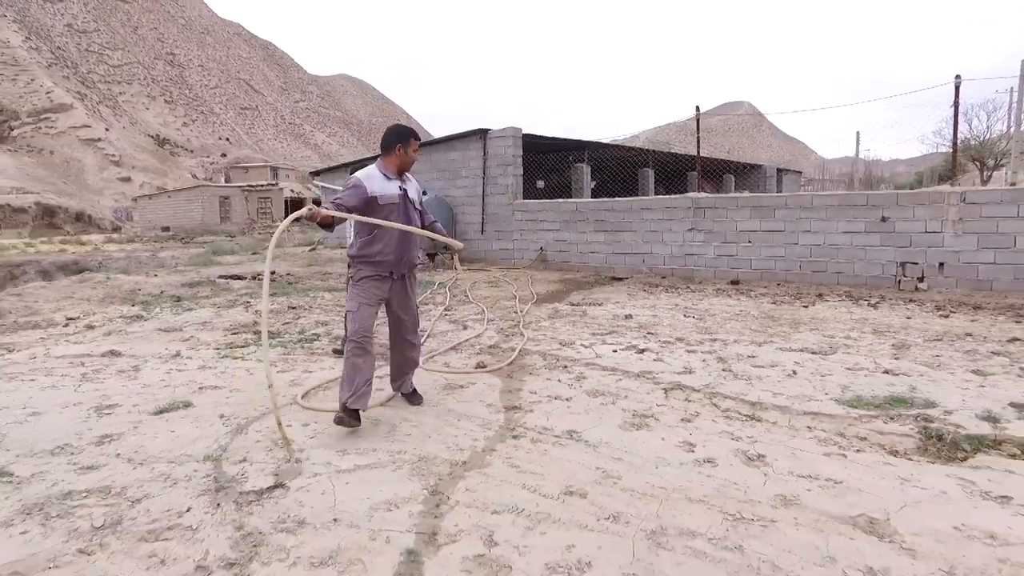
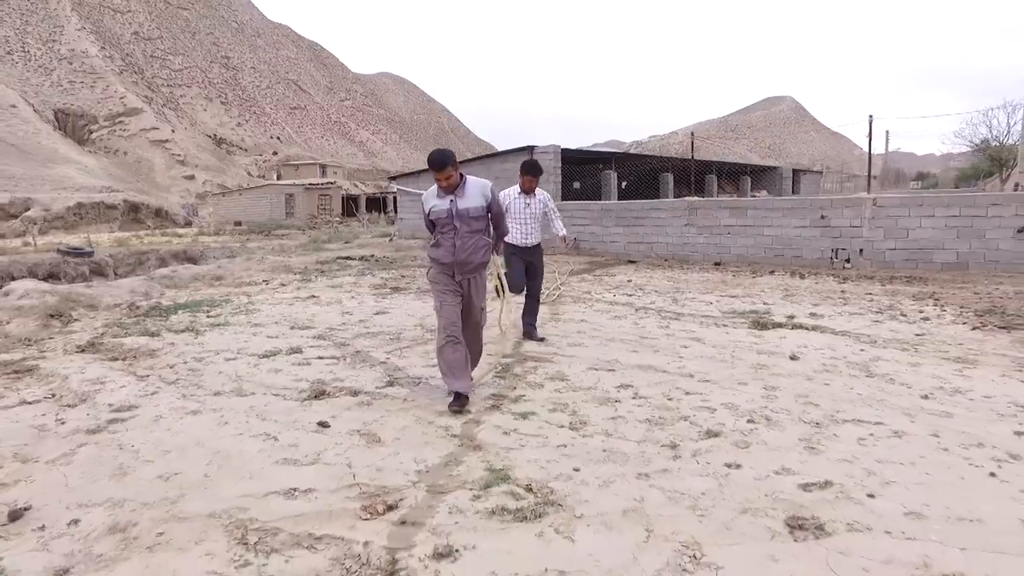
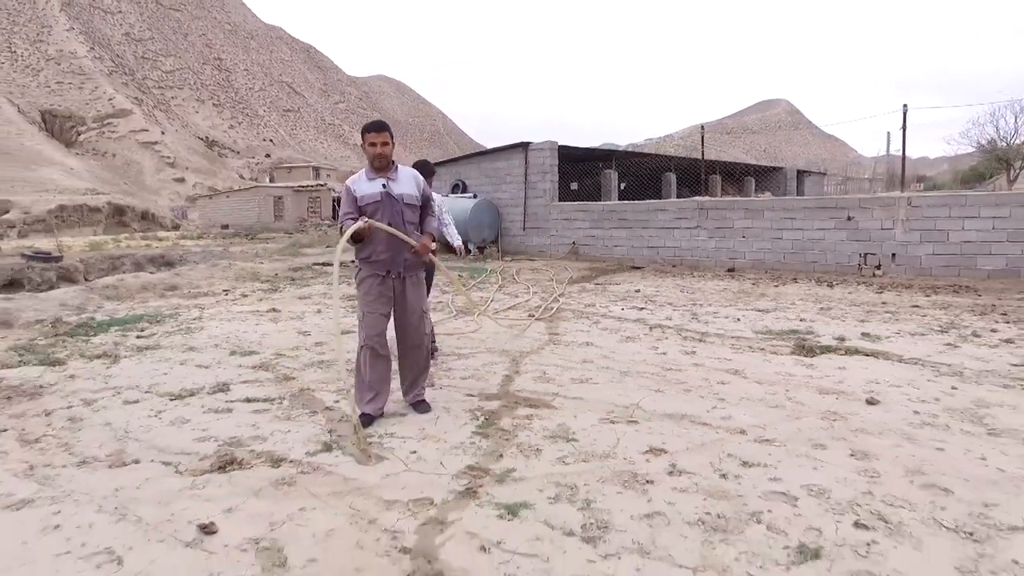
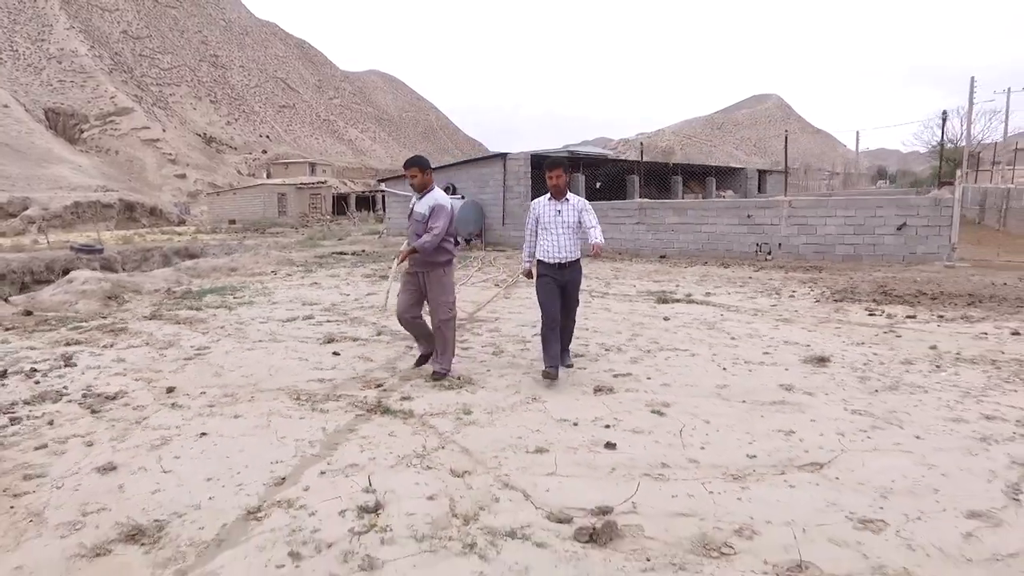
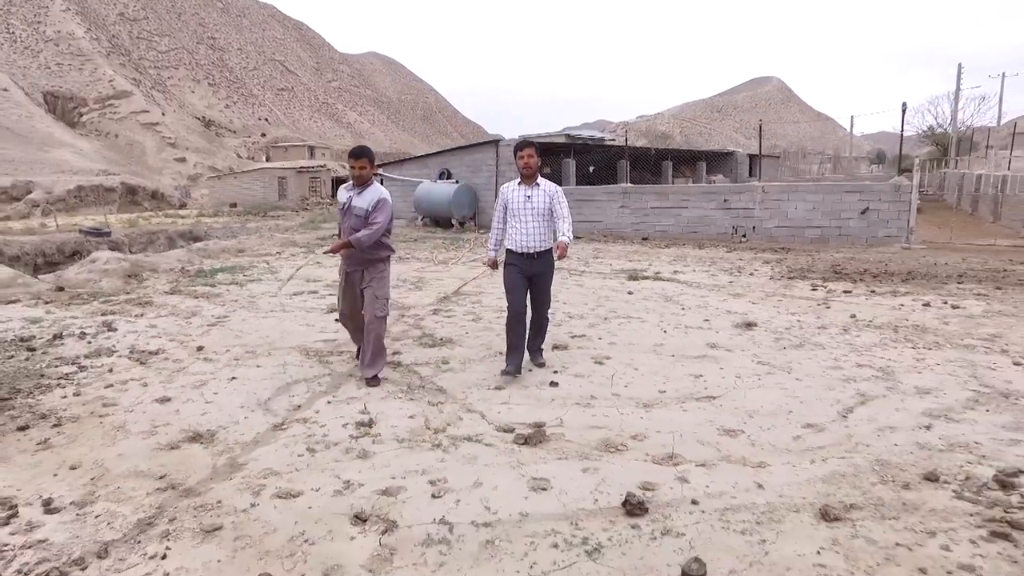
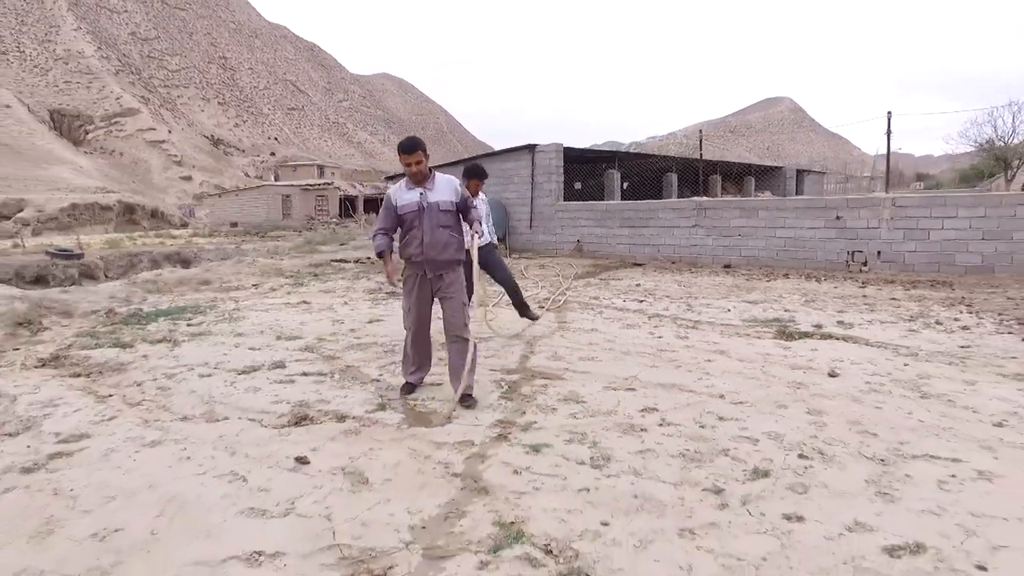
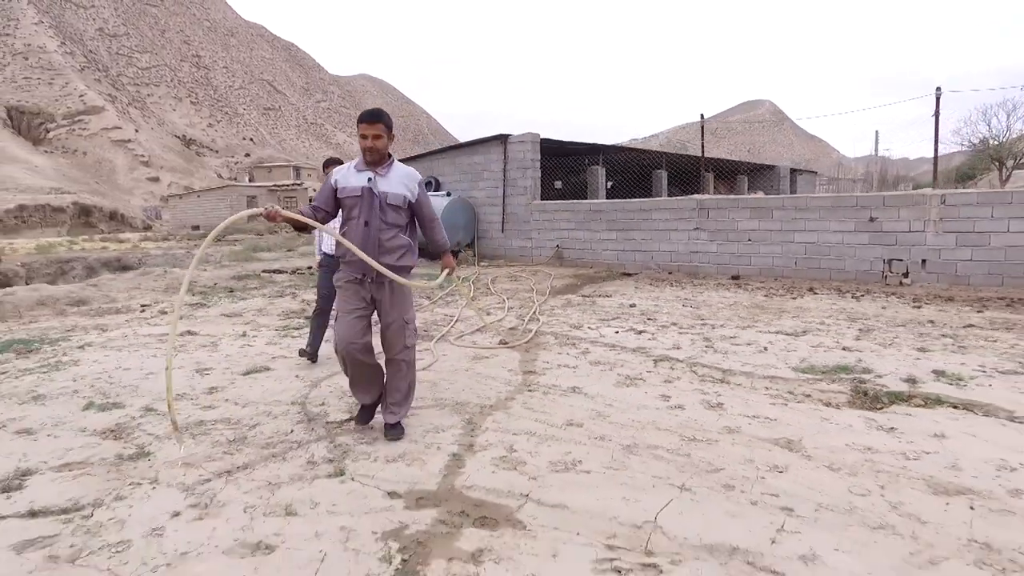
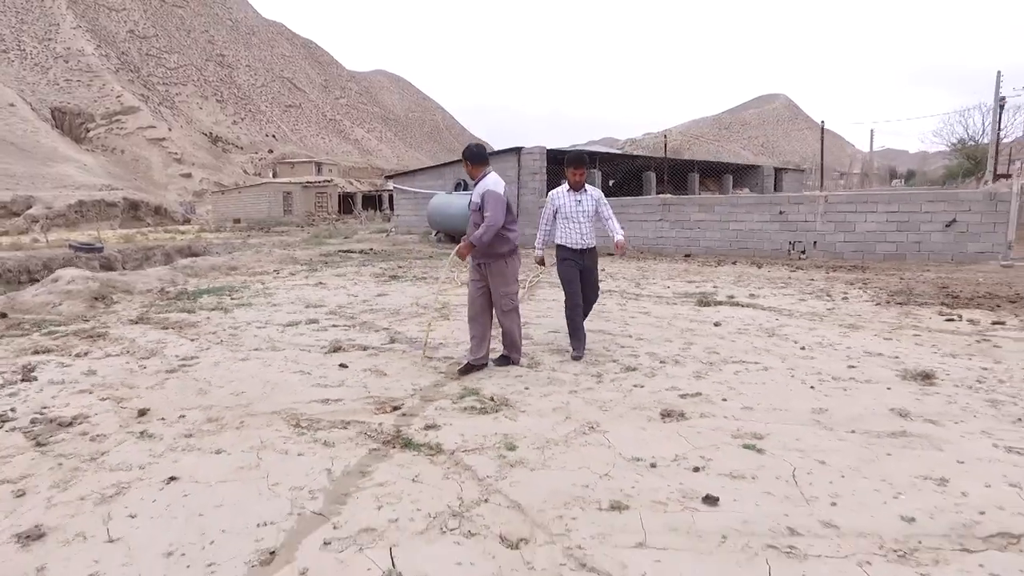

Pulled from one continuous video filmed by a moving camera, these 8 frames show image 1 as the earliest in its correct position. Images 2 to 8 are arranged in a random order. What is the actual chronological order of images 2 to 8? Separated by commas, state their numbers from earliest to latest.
7, 3, 6, 2, 8, 4, 5
